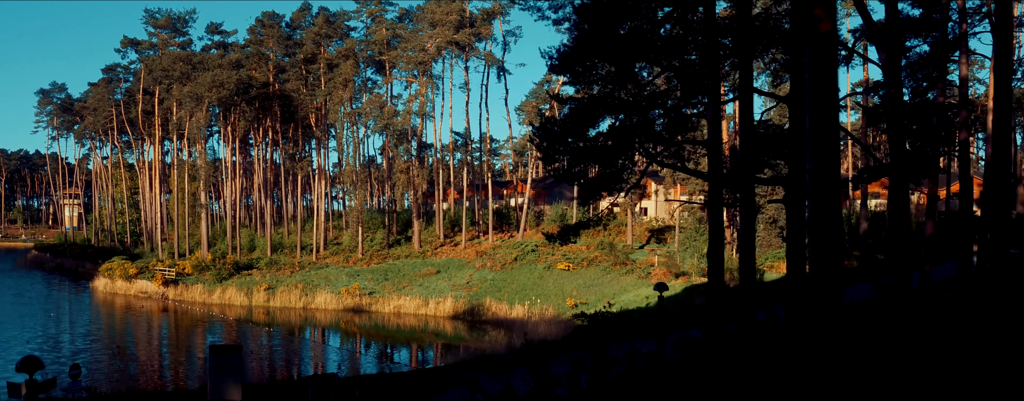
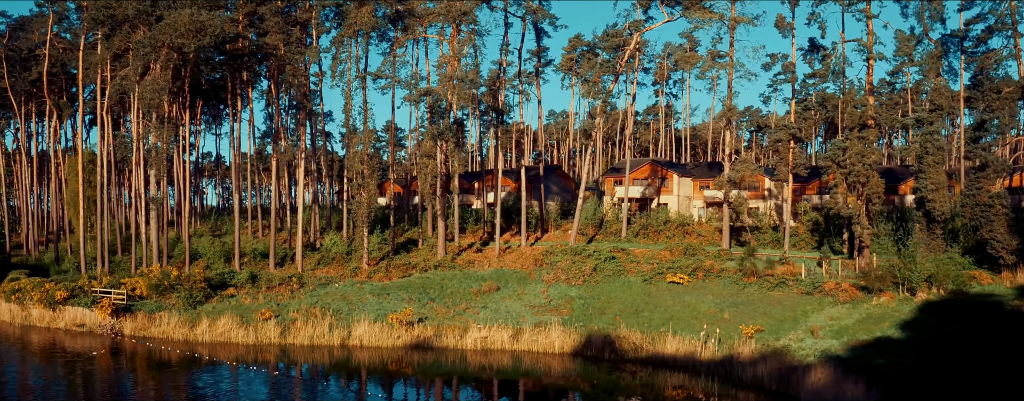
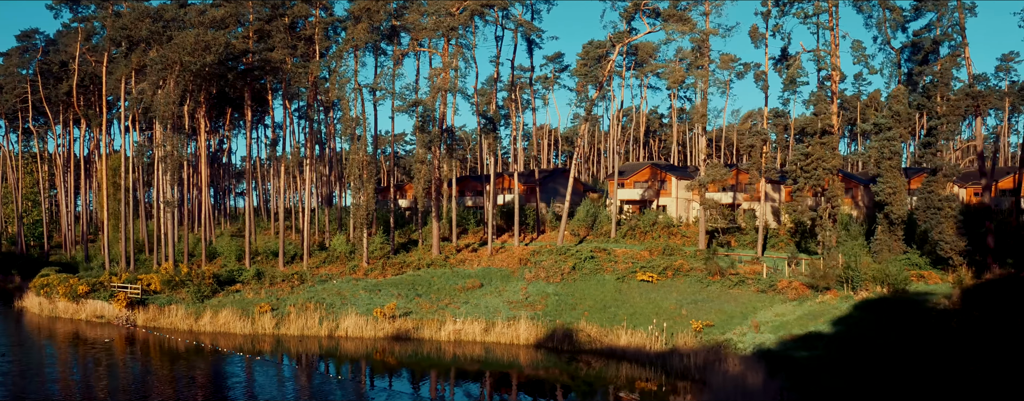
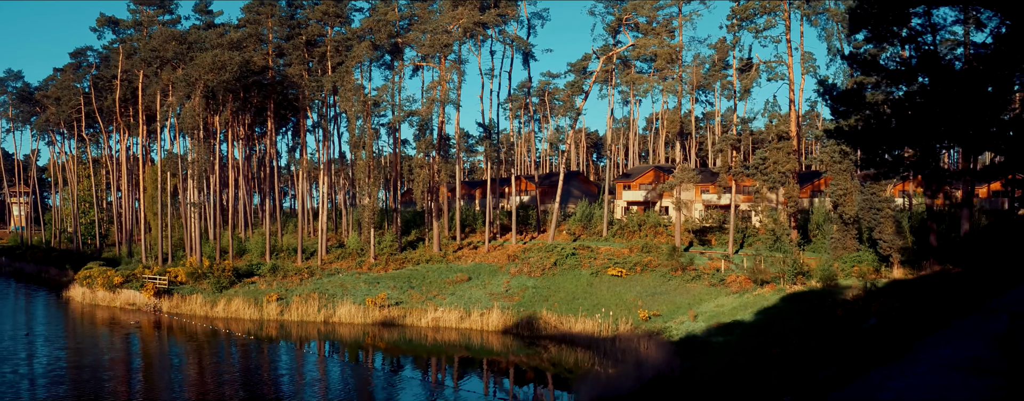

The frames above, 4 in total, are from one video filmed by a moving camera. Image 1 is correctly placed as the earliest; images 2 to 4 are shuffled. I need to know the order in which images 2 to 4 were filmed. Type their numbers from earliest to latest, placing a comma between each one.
4, 3, 2
